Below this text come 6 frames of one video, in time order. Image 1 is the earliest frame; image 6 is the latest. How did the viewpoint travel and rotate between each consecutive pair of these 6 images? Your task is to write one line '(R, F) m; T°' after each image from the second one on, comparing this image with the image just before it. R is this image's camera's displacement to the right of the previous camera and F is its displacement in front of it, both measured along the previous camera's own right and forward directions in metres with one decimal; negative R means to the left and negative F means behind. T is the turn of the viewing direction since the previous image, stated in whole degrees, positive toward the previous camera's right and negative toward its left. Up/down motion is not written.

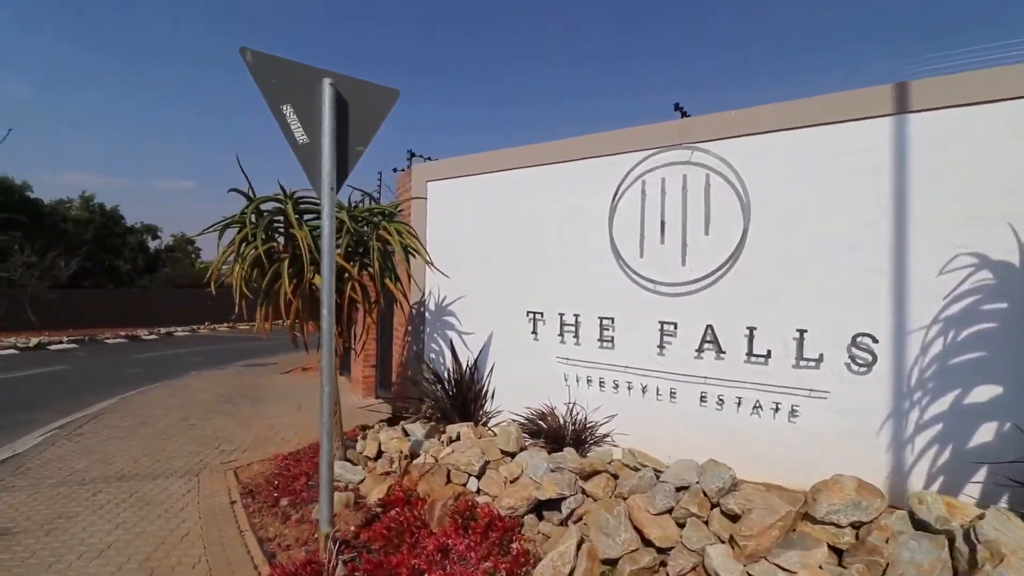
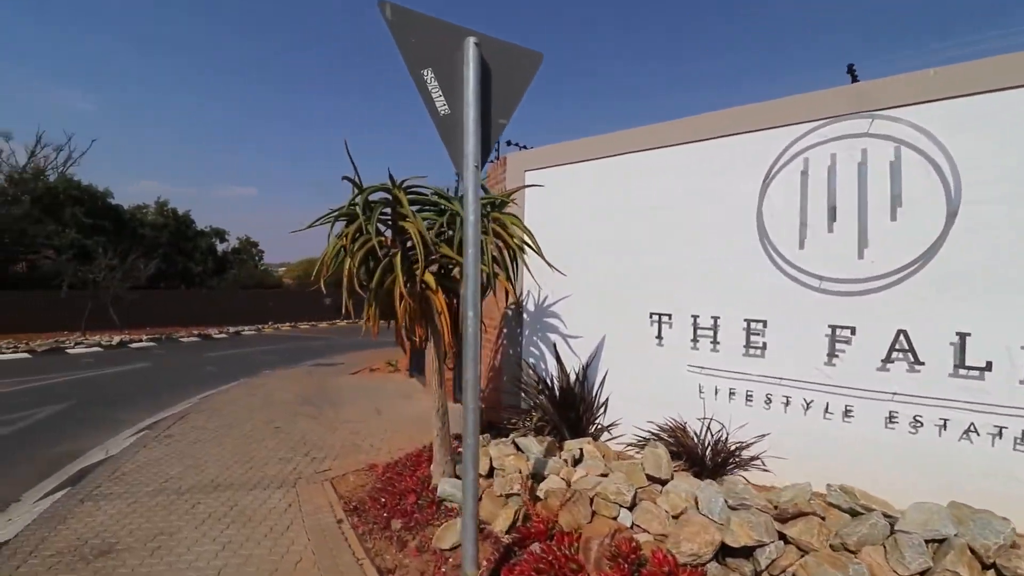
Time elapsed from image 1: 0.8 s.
(-0.8, +0.6) m; -5°
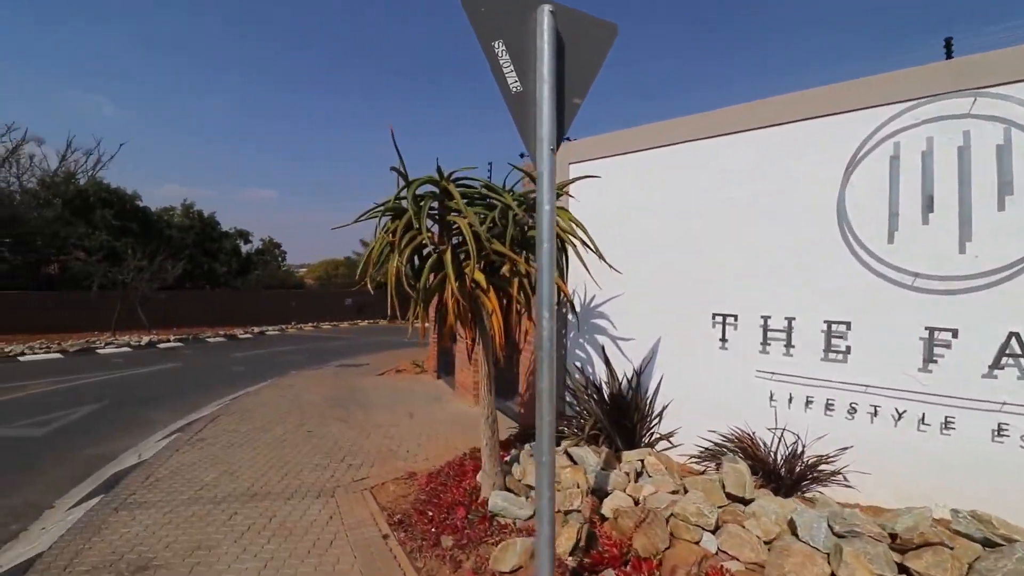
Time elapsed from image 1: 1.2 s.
(-0.3, +0.3) m; -2°
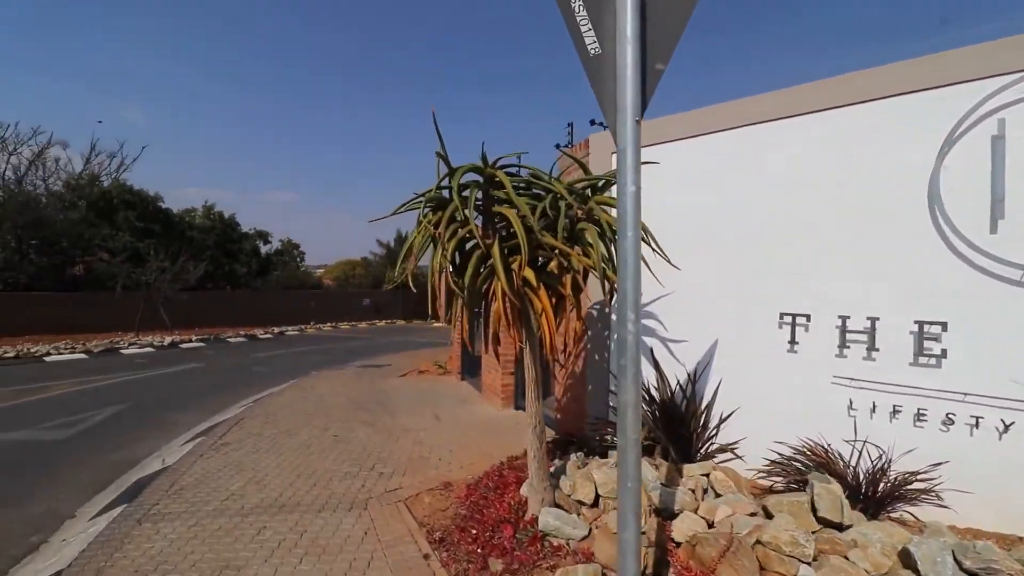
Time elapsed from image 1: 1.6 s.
(-0.3, +0.4) m; -2°
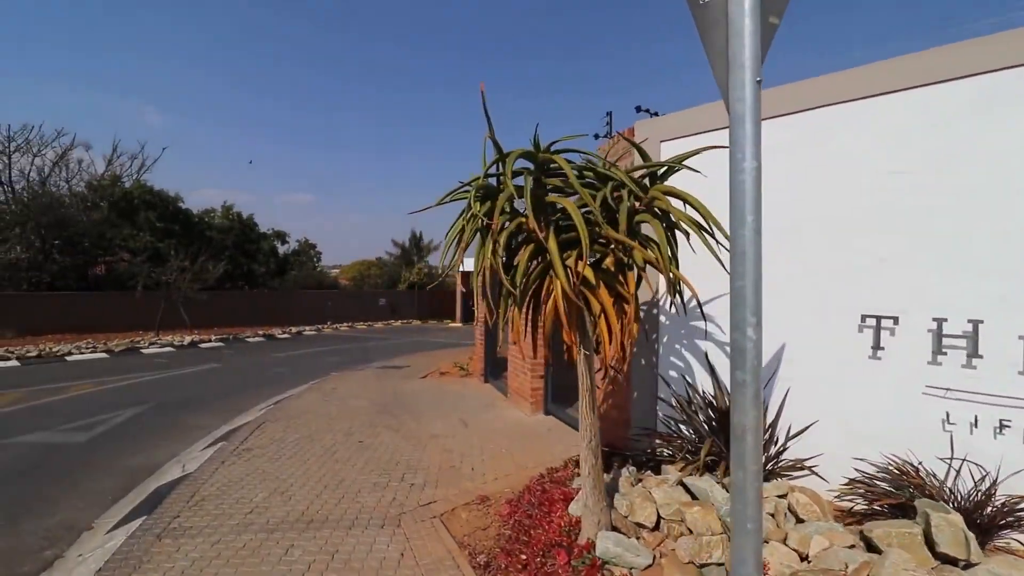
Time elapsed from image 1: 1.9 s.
(-0.3, +0.4) m; -2°
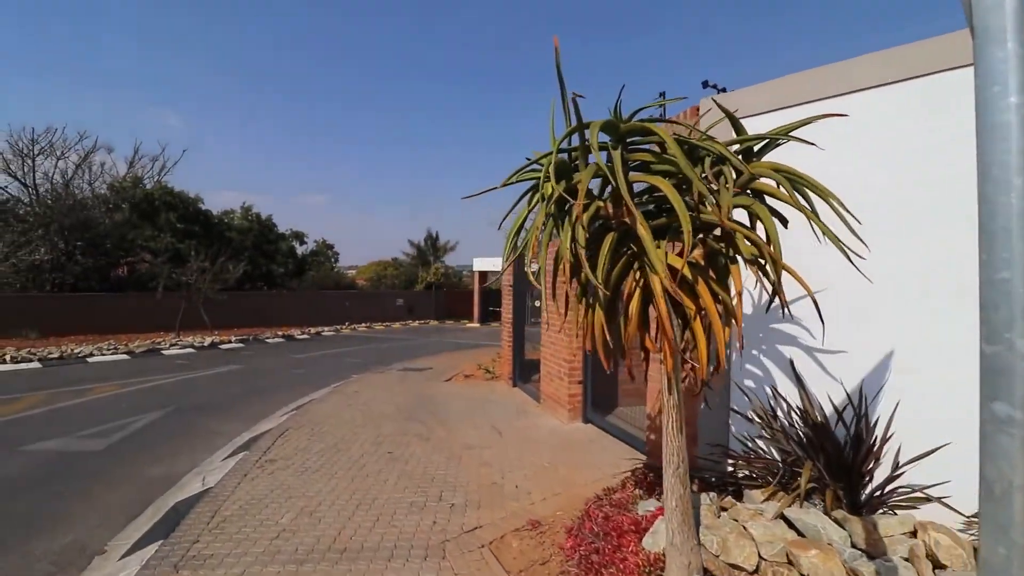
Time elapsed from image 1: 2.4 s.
(-0.4, +0.6) m; -2°
